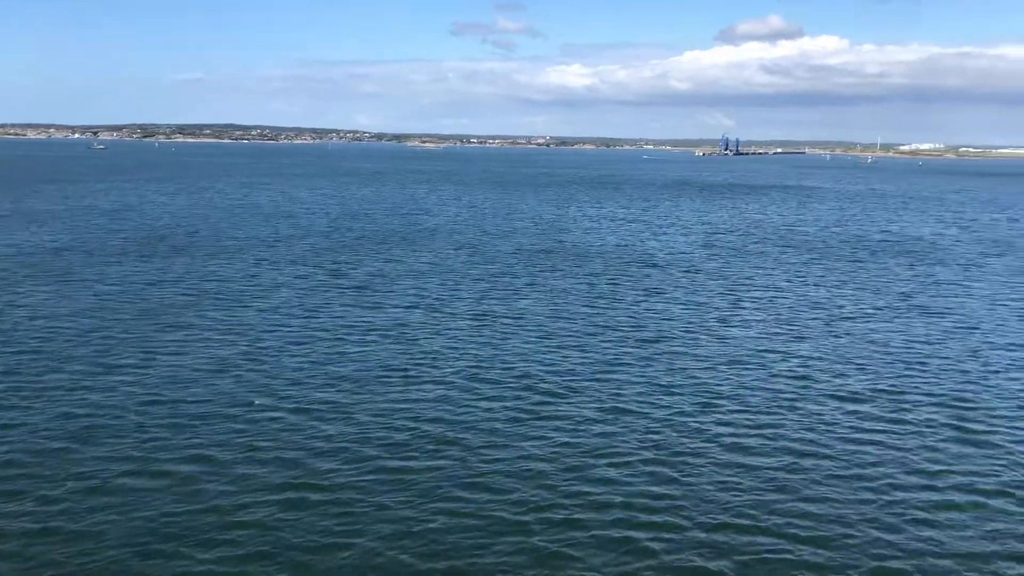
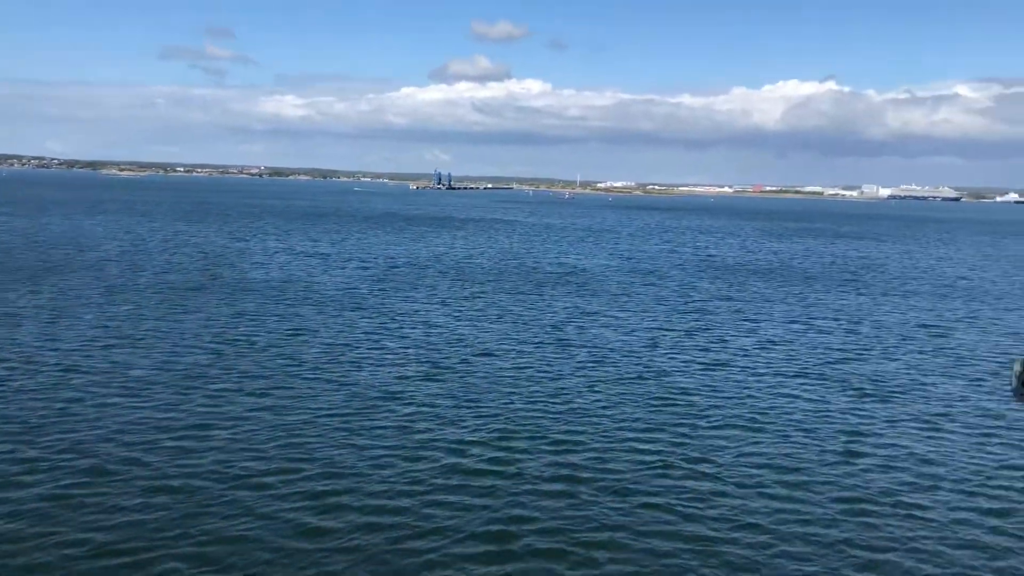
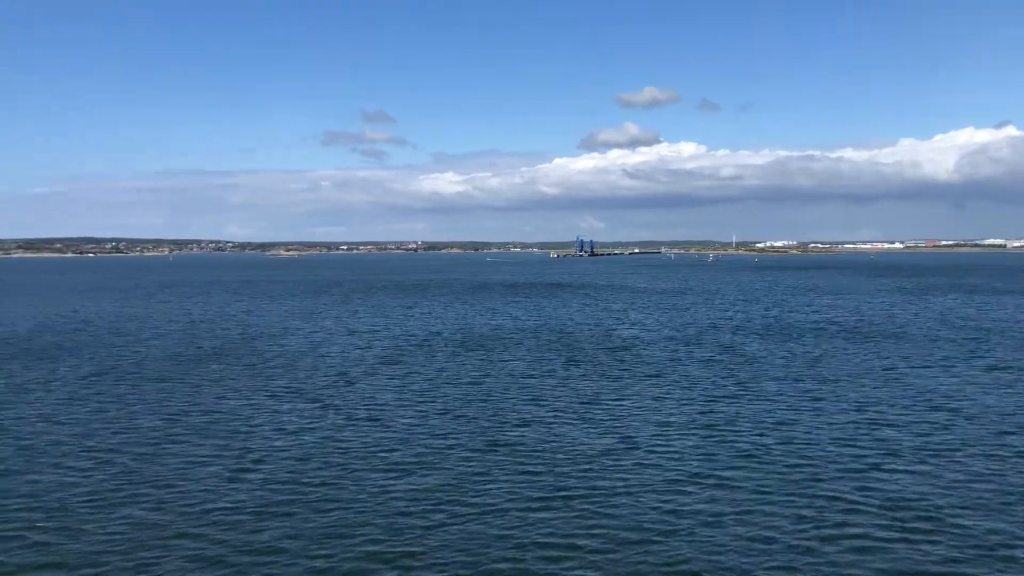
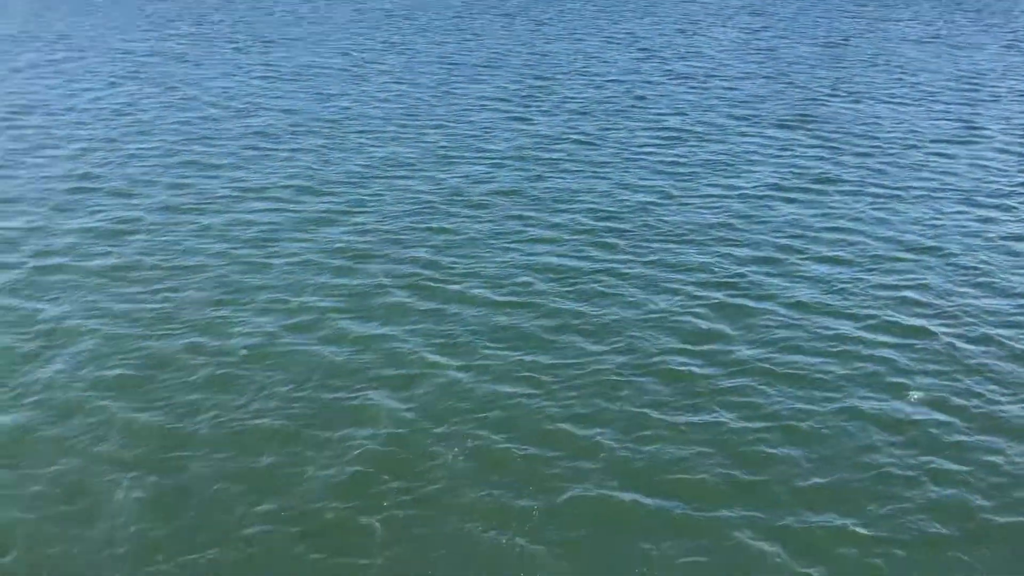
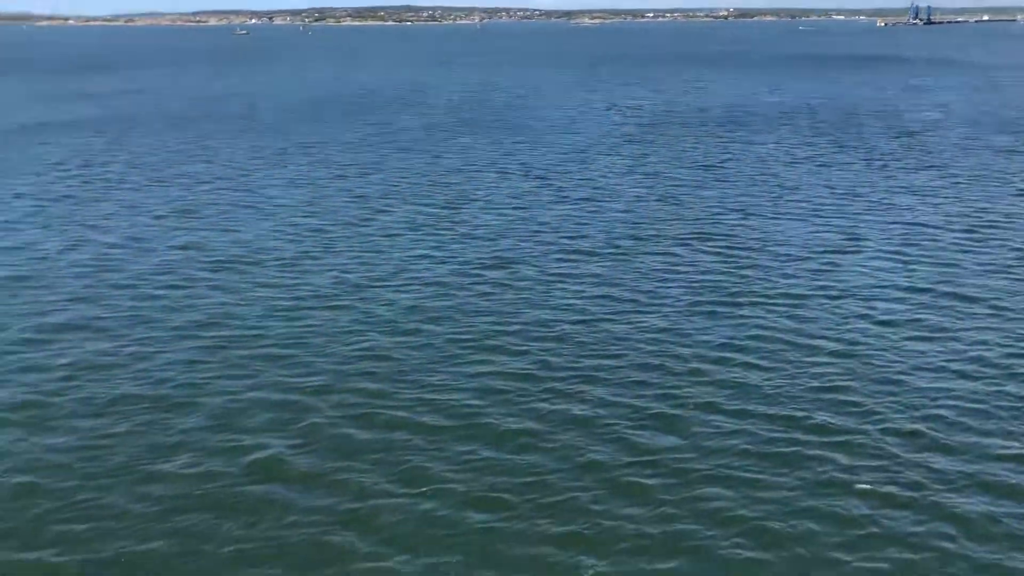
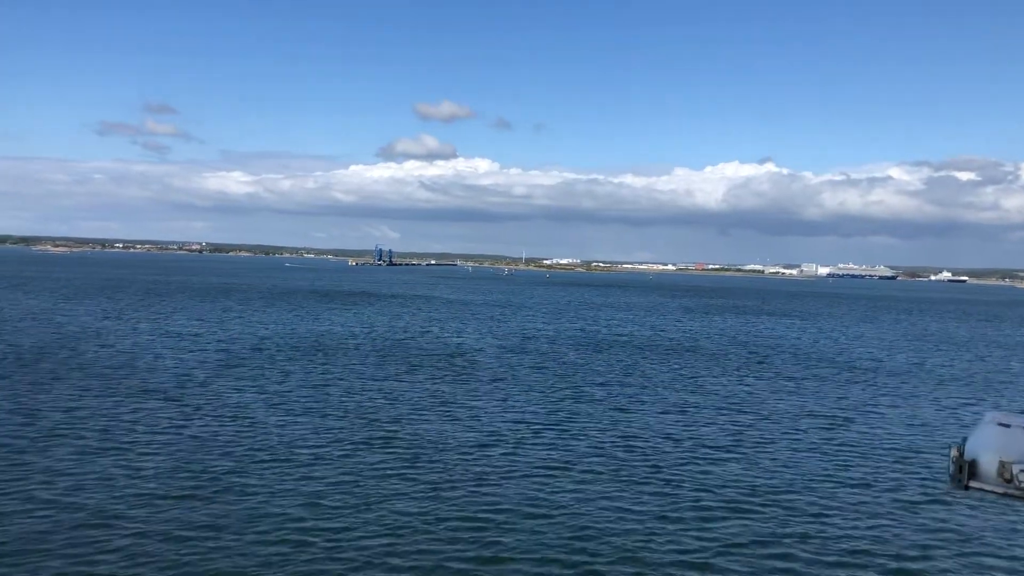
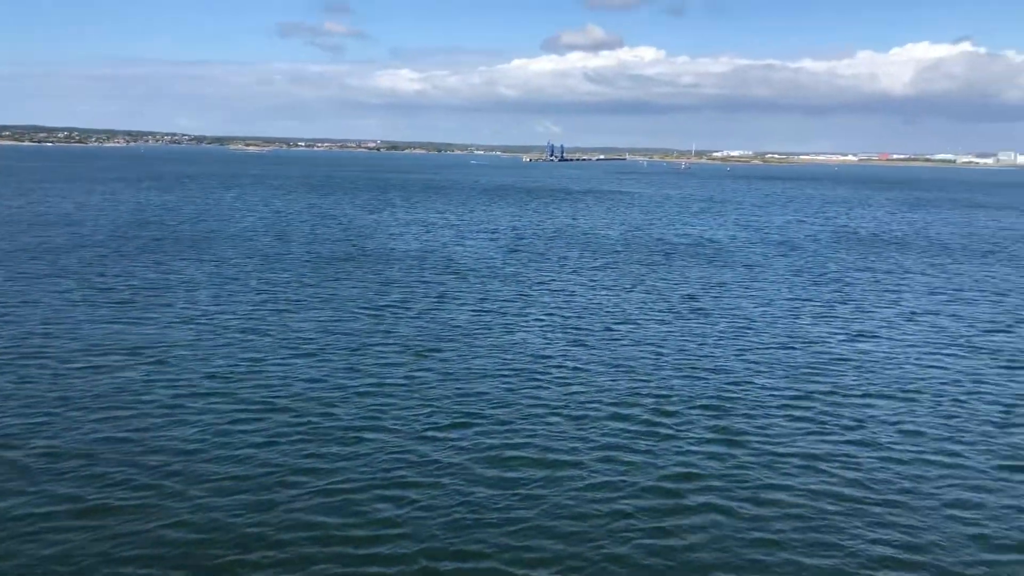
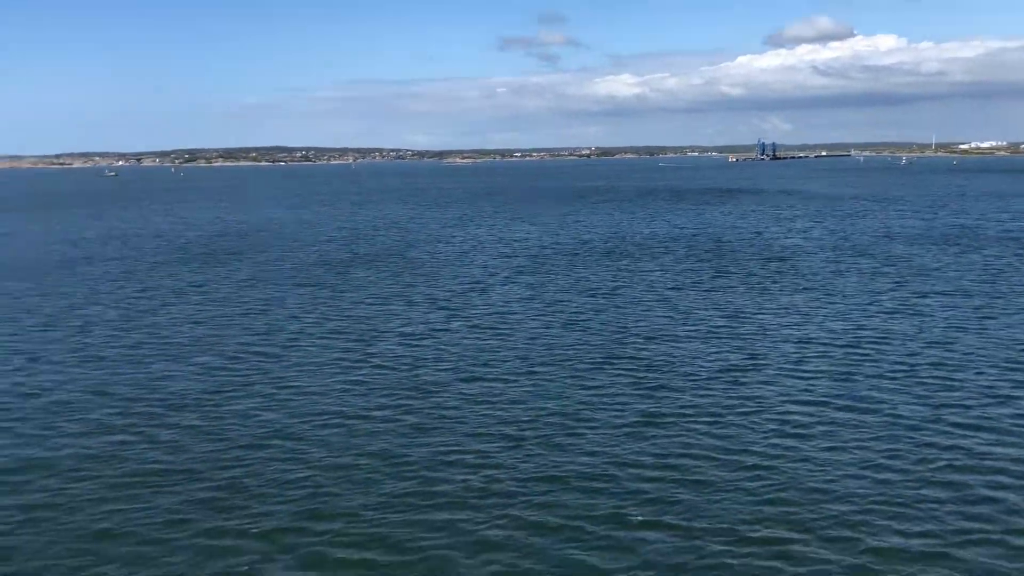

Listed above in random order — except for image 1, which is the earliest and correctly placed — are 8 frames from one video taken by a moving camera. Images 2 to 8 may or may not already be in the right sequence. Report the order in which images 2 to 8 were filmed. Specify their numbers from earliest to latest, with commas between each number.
7, 2, 6, 3, 8, 5, 4
